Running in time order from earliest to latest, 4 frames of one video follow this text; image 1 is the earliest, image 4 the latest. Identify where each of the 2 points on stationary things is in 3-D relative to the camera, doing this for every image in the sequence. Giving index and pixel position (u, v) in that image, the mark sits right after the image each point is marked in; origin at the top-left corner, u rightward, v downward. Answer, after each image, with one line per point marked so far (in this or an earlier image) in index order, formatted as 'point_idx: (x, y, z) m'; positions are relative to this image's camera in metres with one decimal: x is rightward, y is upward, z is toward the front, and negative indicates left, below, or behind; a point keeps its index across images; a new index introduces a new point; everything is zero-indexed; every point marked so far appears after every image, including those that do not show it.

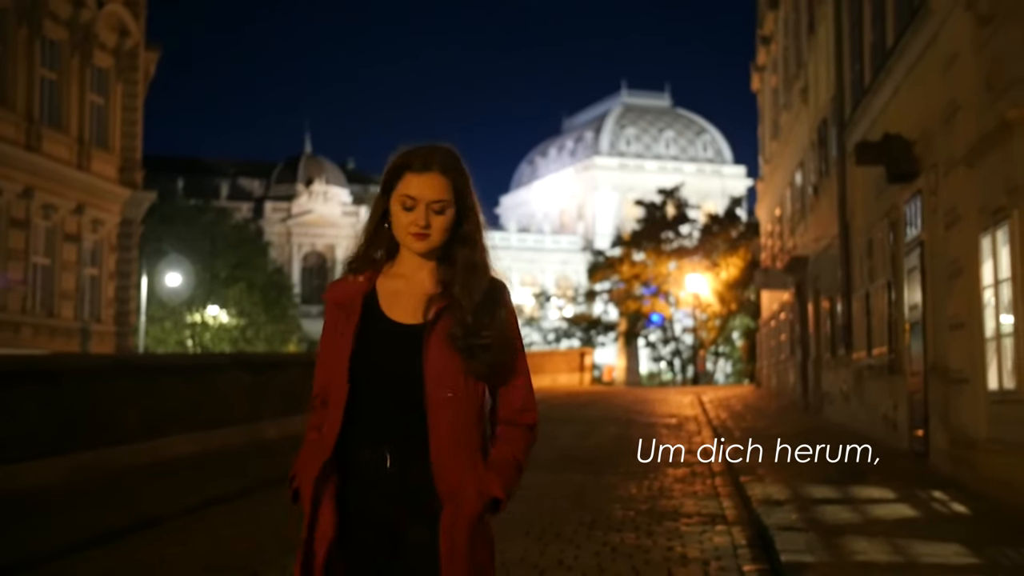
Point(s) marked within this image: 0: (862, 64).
0: (+5.0, +3.1, +19.4) m
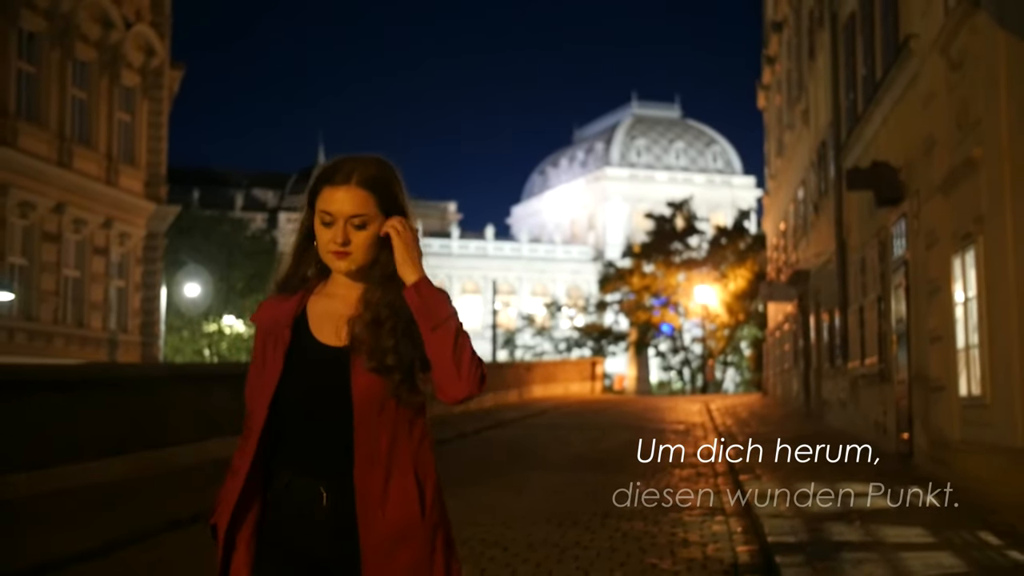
0: (+5.2, +3.0, +20.3) m
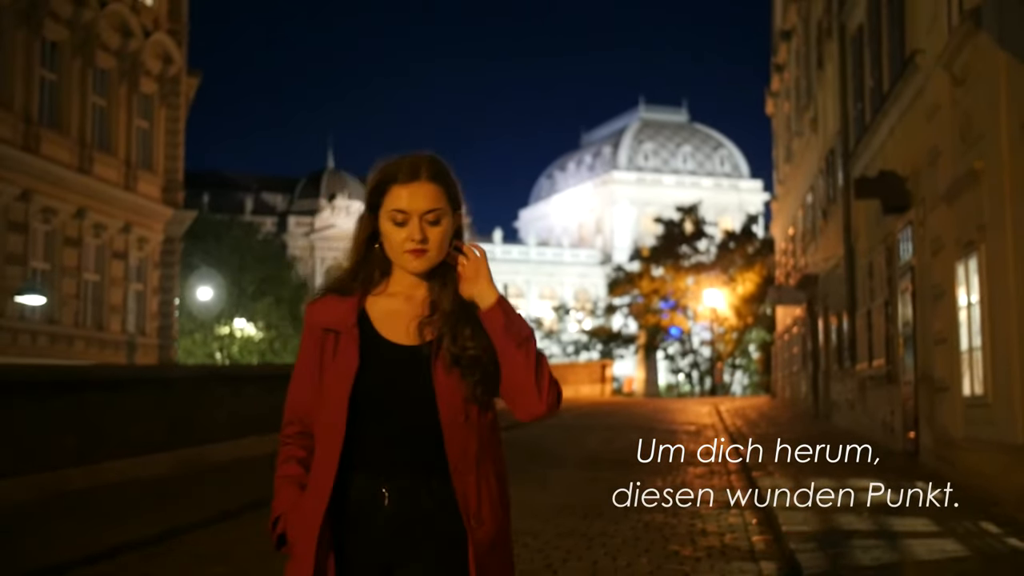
0: (+5.4, +2.9, +20.7) m
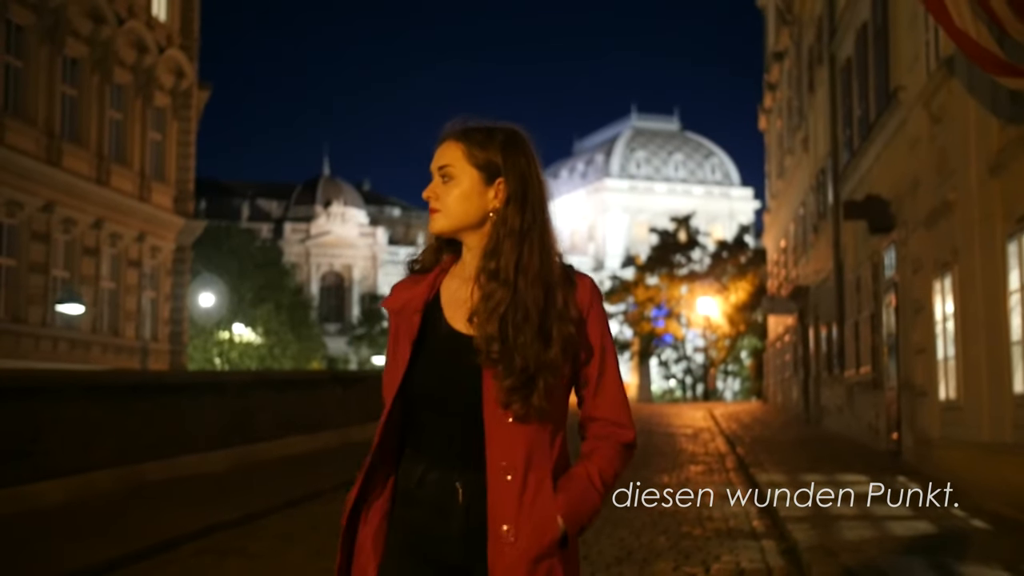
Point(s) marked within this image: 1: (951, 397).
0: (+5.5, +2.7, +21.9) m
1: (+4.8, -1.2, +14.4) m
